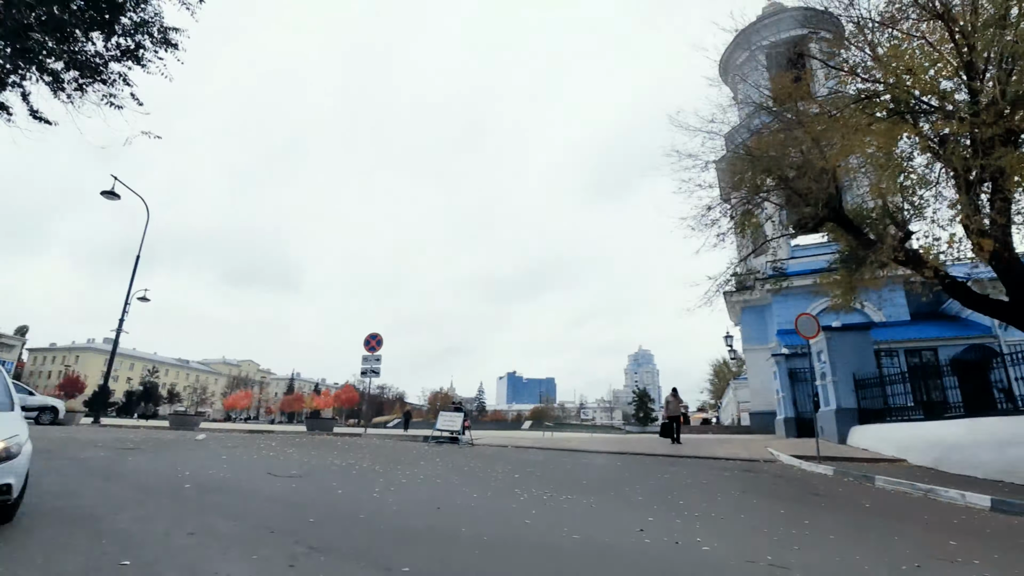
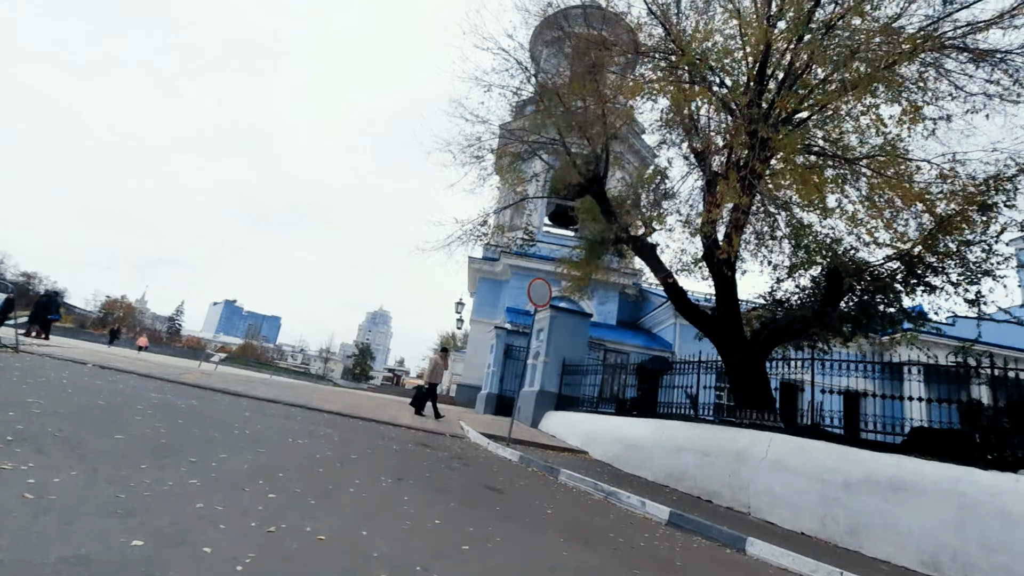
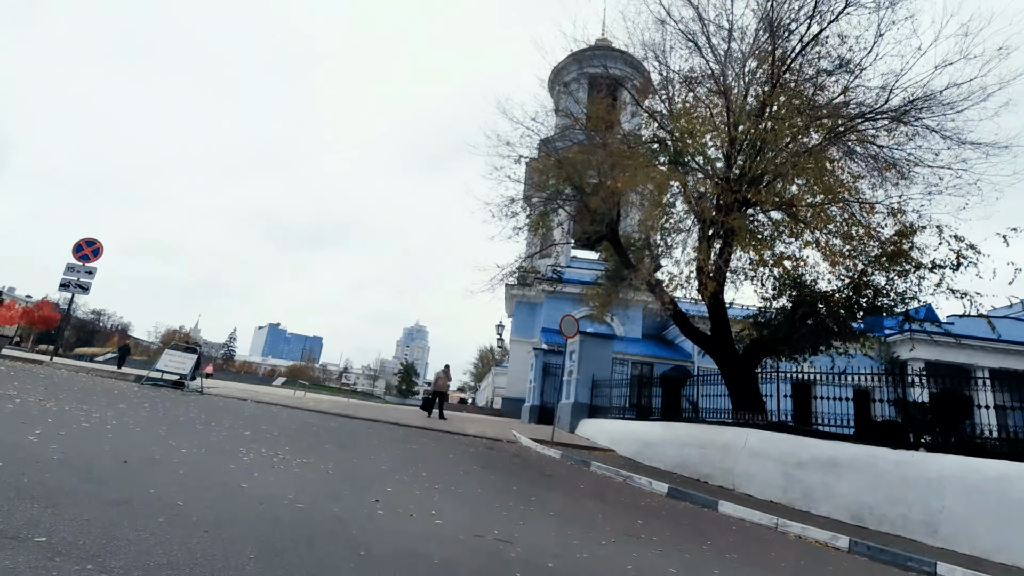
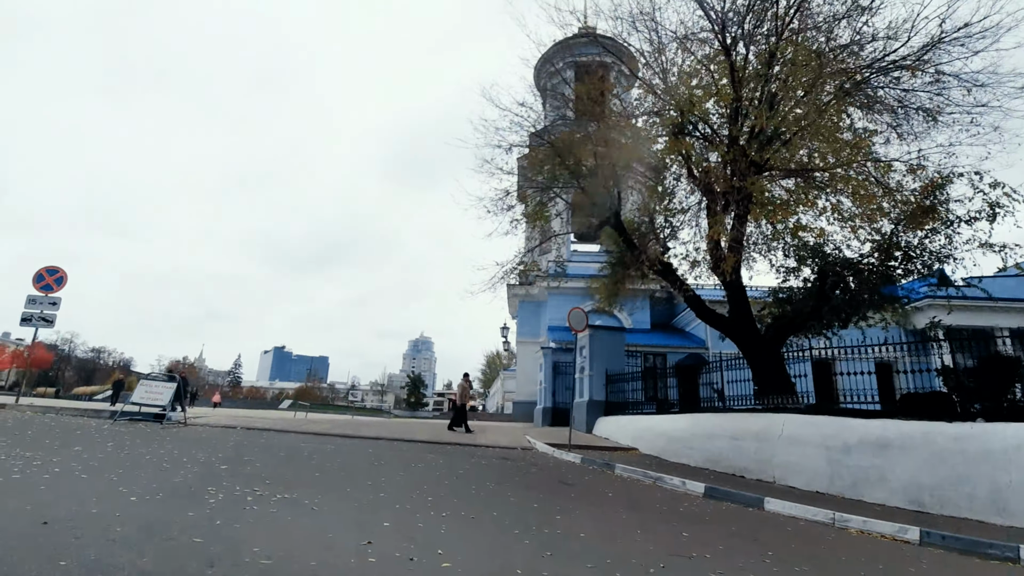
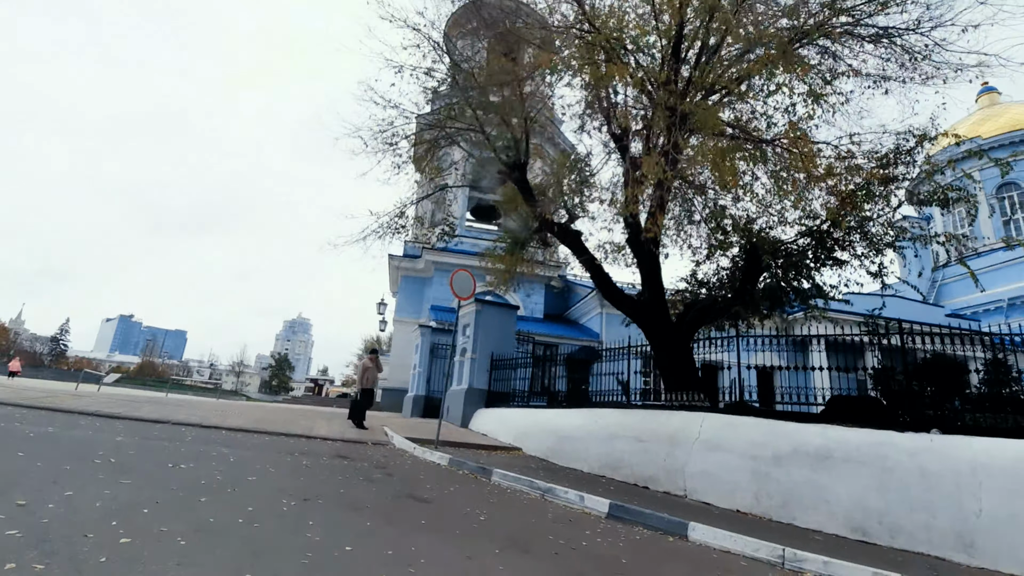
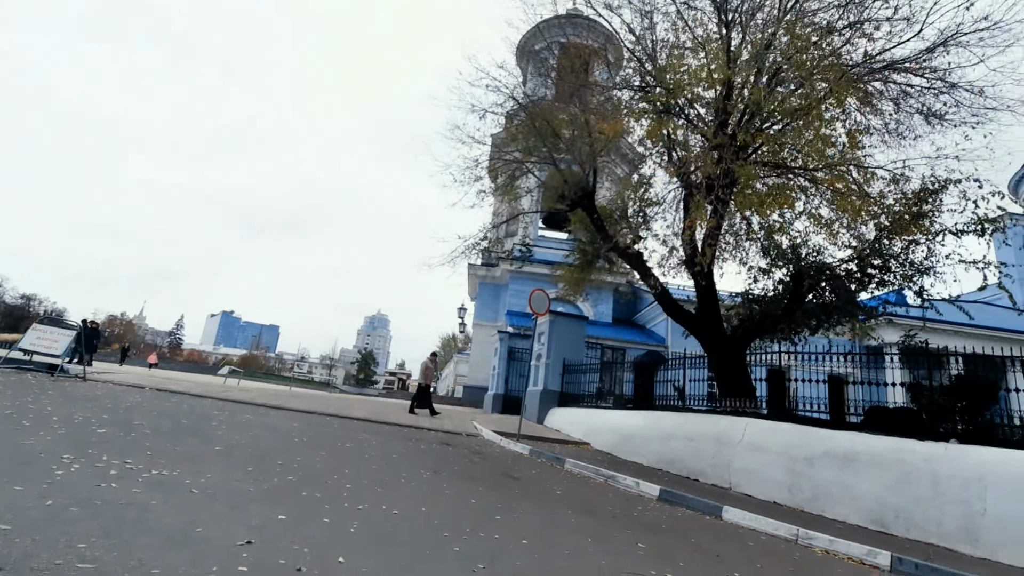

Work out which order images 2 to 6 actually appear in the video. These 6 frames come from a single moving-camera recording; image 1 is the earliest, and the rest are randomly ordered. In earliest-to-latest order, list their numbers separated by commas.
3, 4, 6, 2, 5
